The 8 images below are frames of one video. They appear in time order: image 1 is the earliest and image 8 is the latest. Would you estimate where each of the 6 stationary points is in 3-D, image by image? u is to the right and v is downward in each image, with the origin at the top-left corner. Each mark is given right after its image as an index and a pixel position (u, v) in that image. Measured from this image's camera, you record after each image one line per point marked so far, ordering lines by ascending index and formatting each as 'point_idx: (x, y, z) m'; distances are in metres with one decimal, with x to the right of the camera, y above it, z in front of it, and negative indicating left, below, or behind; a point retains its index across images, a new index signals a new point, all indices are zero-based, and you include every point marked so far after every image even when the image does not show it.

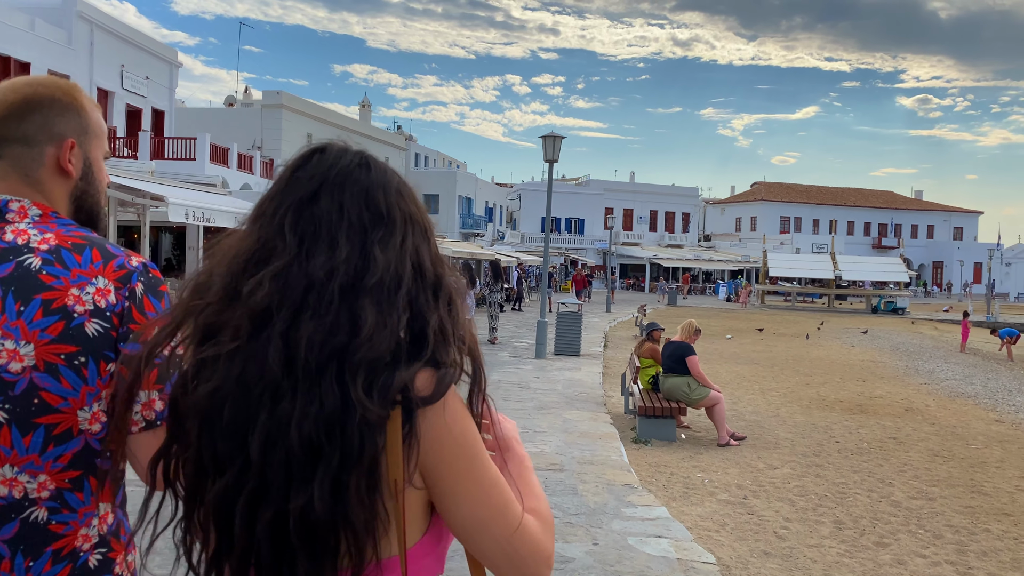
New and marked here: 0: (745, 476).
0: (+2.0, -1.6, +7.3) m
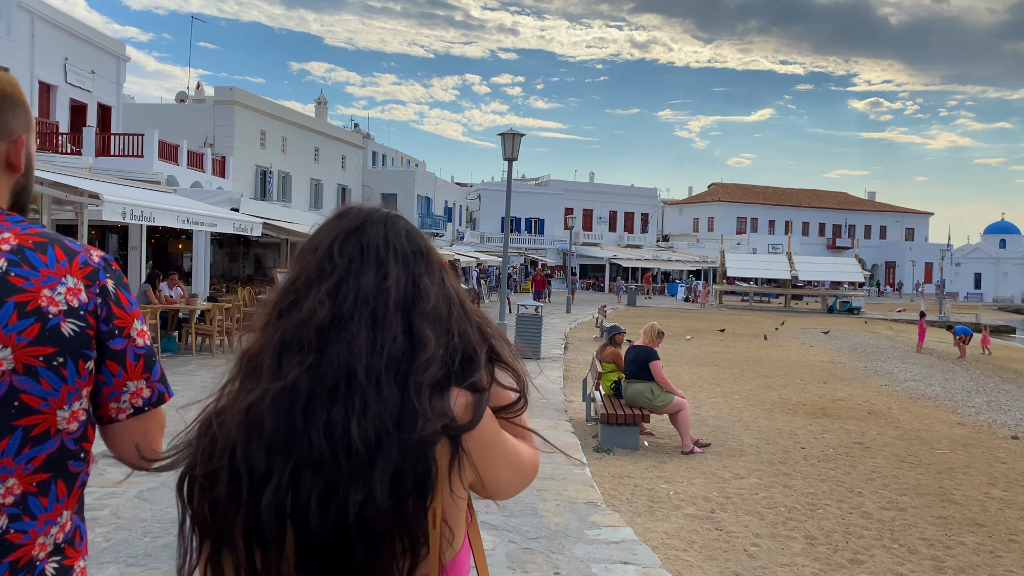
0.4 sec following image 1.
0: (+1.6, -1.6, +7.0) m
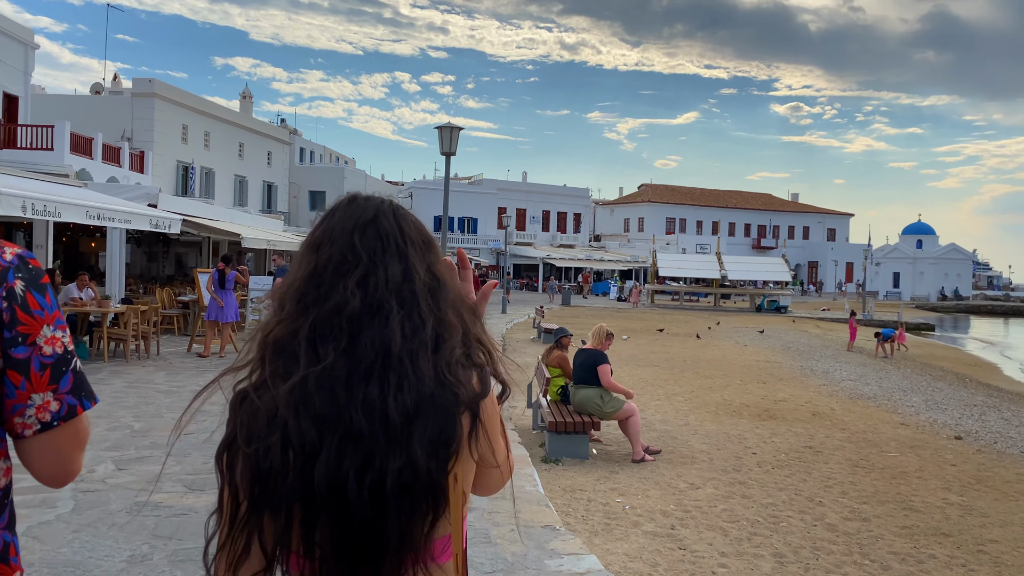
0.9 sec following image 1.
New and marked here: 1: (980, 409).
0: (+1.2, -1.6, +6.6) m
1: (+7.2, -1.9, +13.1) m
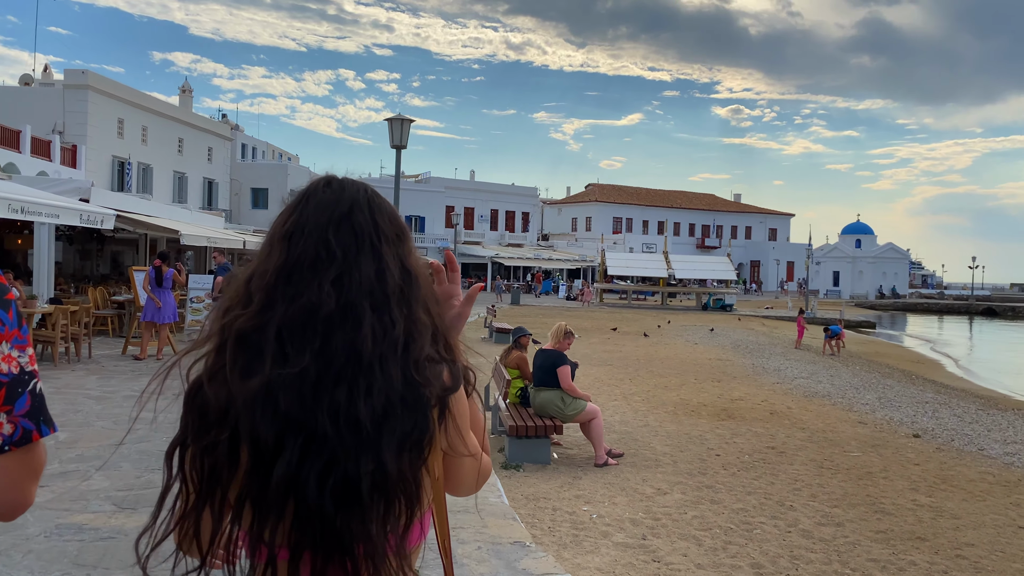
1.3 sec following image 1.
0: (+0.9, -1.6, +6.3) m
1: (+6.5, -1.8, +13.2) m
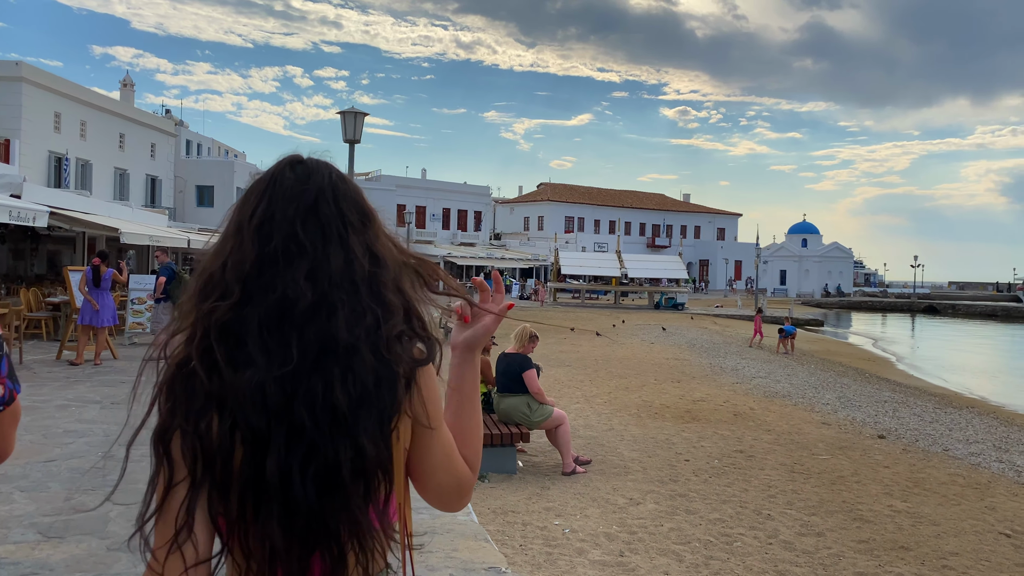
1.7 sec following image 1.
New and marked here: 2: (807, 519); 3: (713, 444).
0: (+0.7, -1.6, +6.0) m
1: (+5.9, -1.8, +13.2) m
2: (+2.1, -1.7, +6.2) m
3: (+2.1, -1.7, +9.0) m
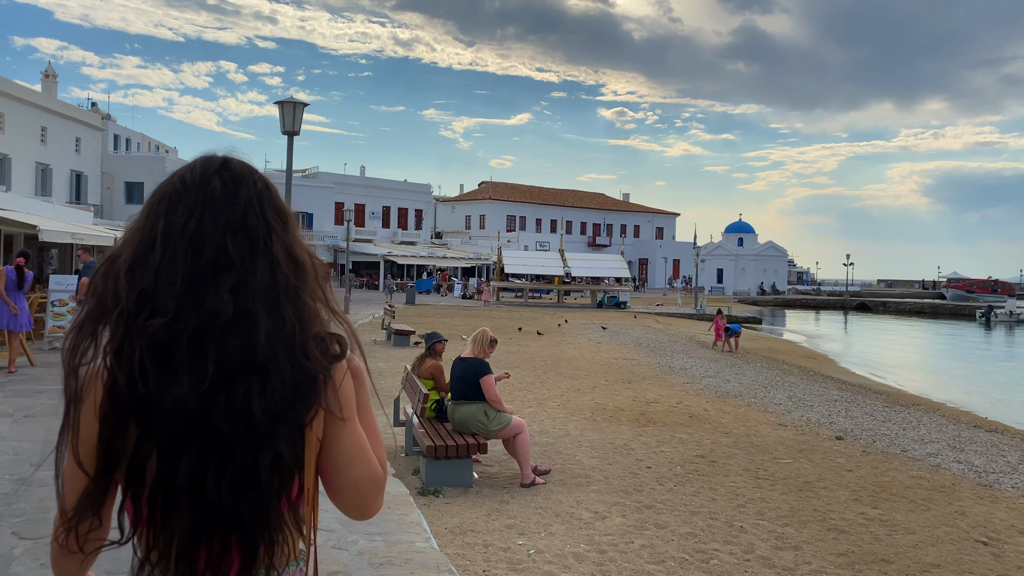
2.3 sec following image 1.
0: (+0.4, -1.6, +5.5) m
1: (+5.1, -1.8, +13.1) m
2: (+1.9, -1.7, +5.9) m
3: (+1.6, -1.7, +8.7) m
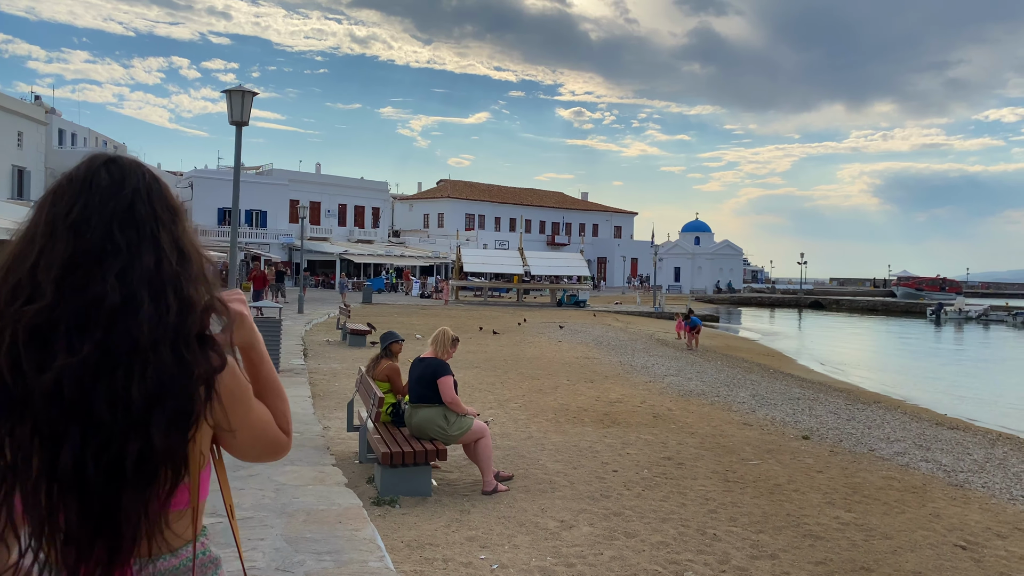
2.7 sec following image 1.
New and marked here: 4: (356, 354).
0: (+0.2, -1.6, +5.2) m
1: (+4.5, -1.7, +13.0) m
2: (+1.6, -1.7, +5.6) m
3: (+1.3, -1.6, +8.5) m
4: (-3.1, -1.3, +17.2) m
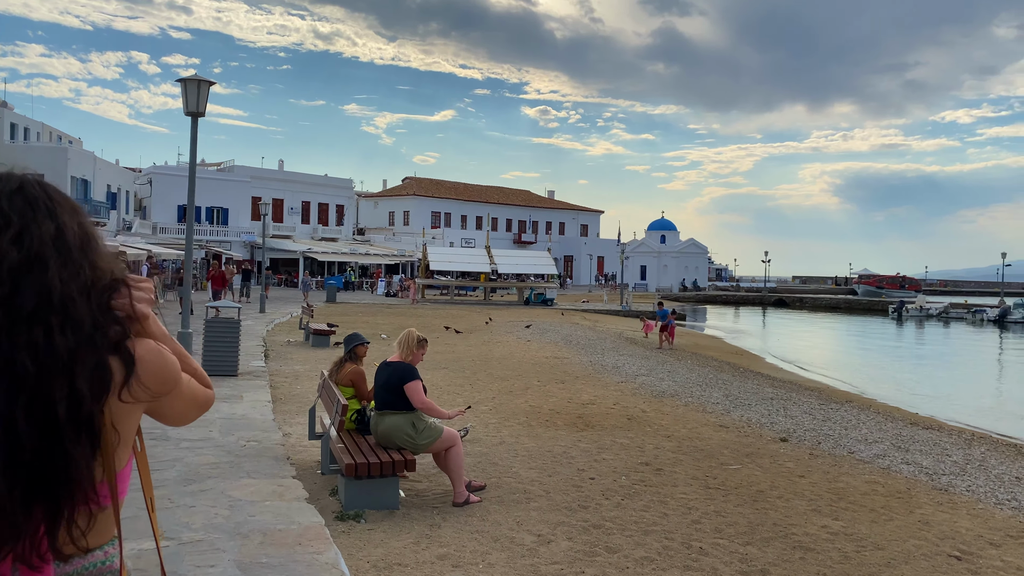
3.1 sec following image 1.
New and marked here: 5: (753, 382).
0: (0.0, -1.6, +4.8) m
1: (+4.0, -1.7, +12.8) m
2: (+1.4, -1.6, +5.3) m
3: (+1.0, -1.6, +8.1) m
4: (-3.8, -1.3, +16.7) m
5: (+4.4, -1.7, +15.7) m
